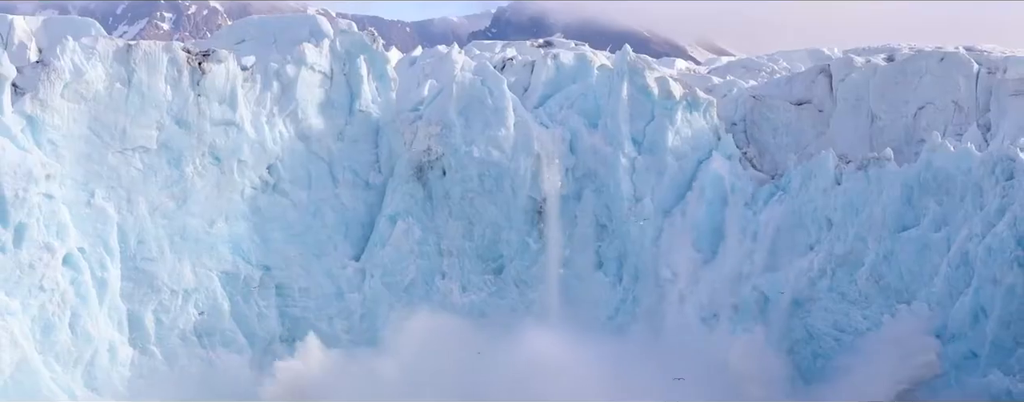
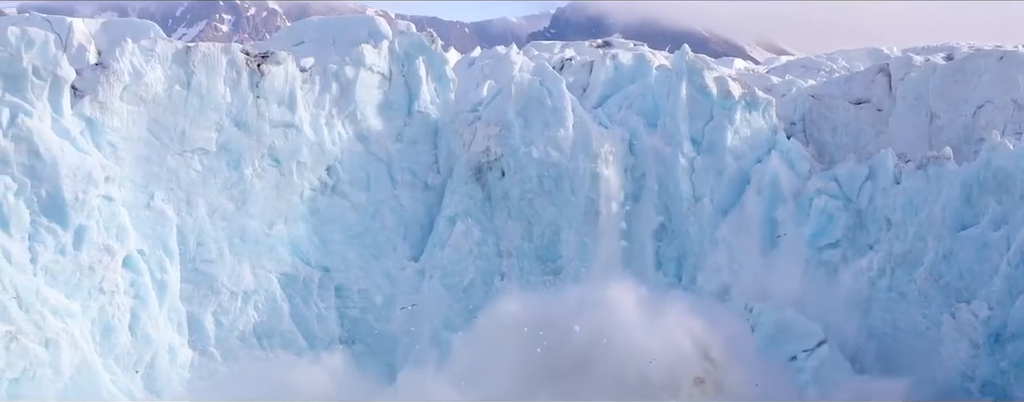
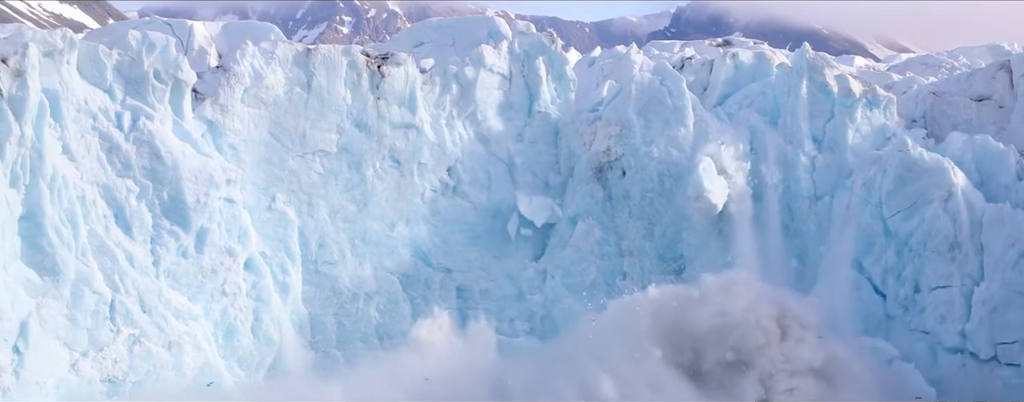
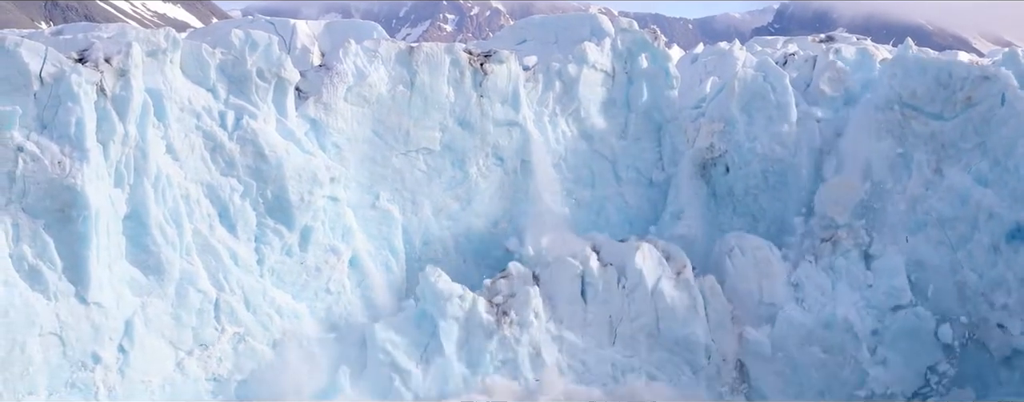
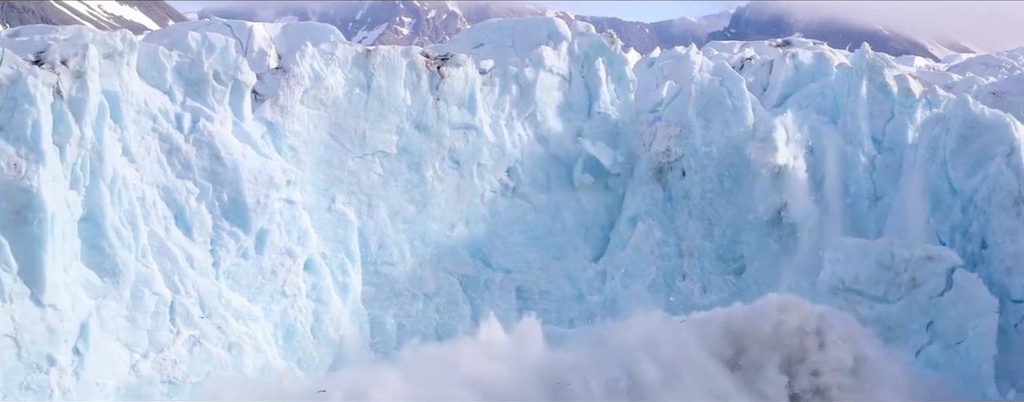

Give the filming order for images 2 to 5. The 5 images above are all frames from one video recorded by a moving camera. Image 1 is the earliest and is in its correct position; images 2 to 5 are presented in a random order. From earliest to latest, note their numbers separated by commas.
2, 3, 5, 4
